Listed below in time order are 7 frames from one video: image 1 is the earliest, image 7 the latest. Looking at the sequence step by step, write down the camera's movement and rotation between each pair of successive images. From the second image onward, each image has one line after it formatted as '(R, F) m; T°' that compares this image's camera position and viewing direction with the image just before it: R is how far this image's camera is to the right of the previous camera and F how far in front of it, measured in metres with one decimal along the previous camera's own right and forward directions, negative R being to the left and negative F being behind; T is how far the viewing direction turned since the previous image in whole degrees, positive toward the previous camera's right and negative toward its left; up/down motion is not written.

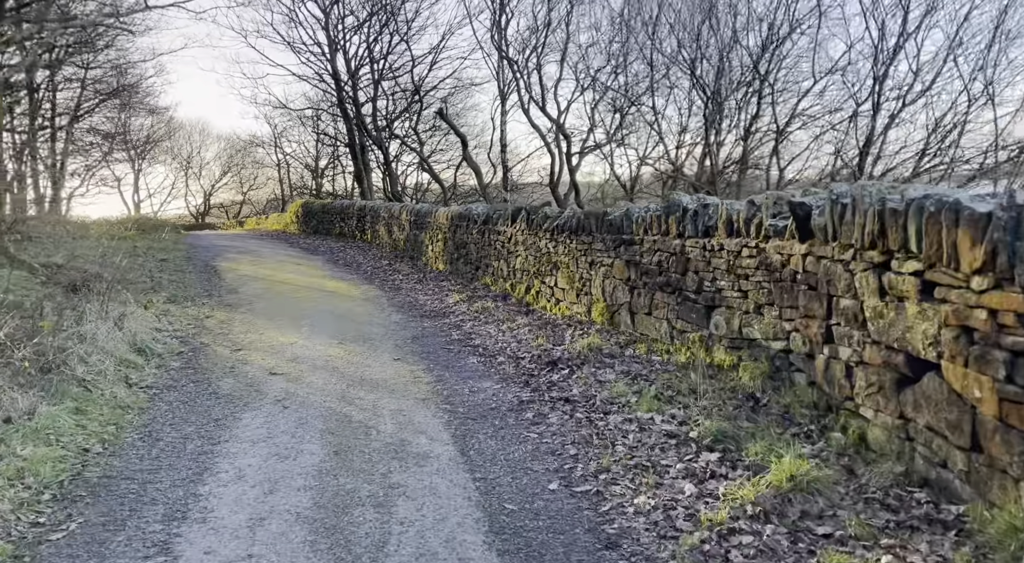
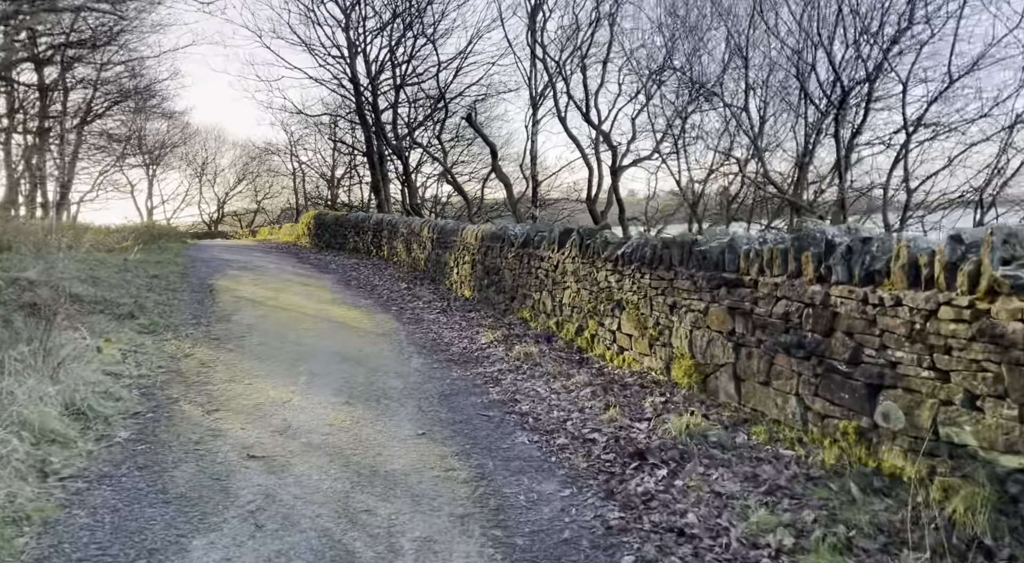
(-0.4, +1.8) m; -1°
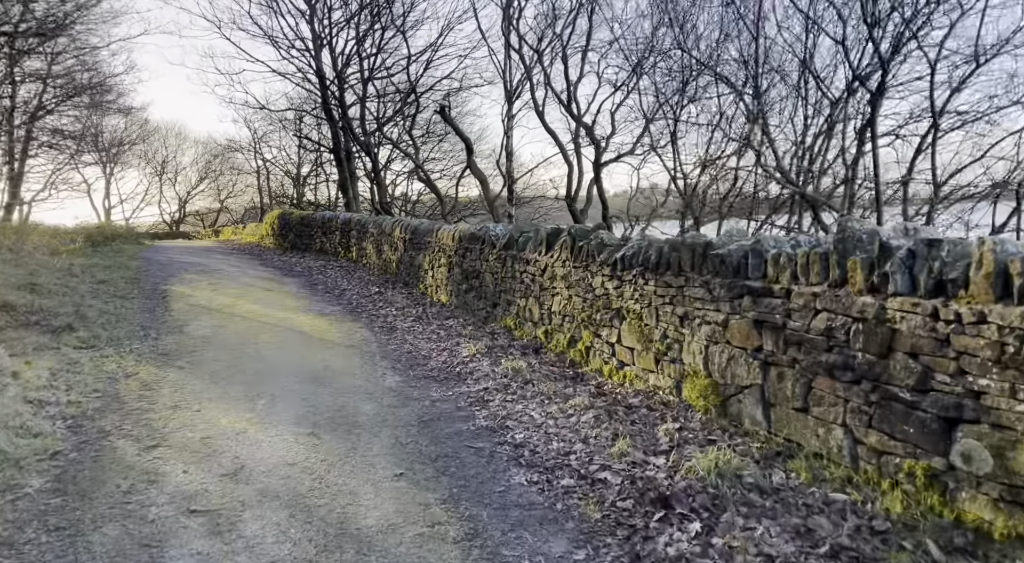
(-0.1, +0.8) m; +2°
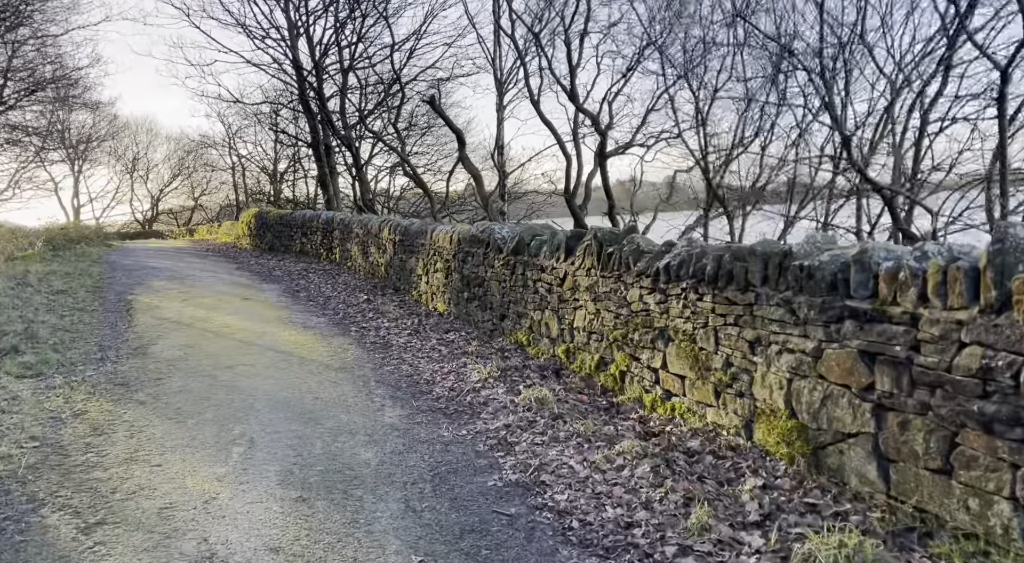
(-0.3, +1.1) m; +2°
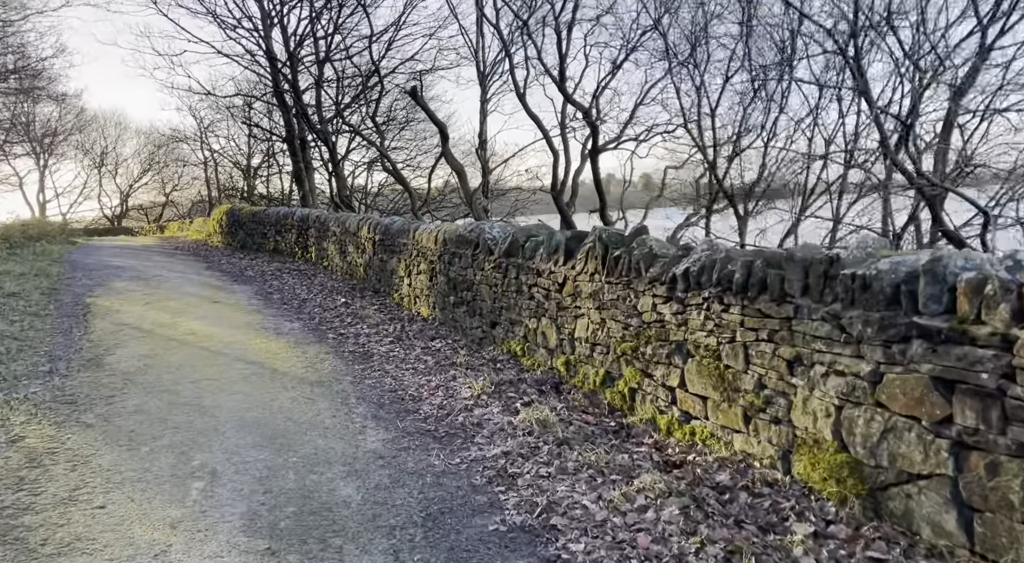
(-0.2, +0.6) m; +2°
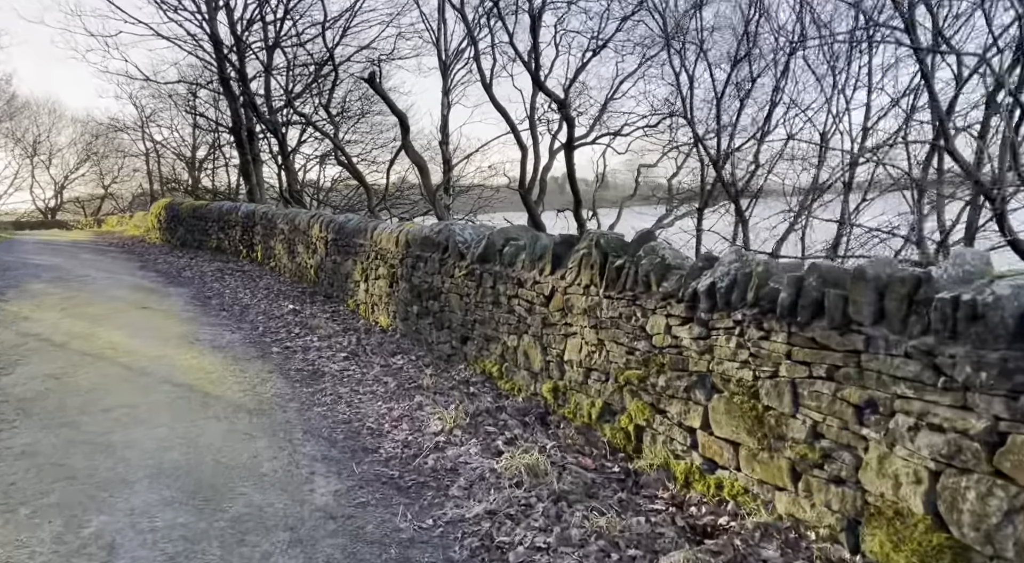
(-0.2, +1.0) m; +4°
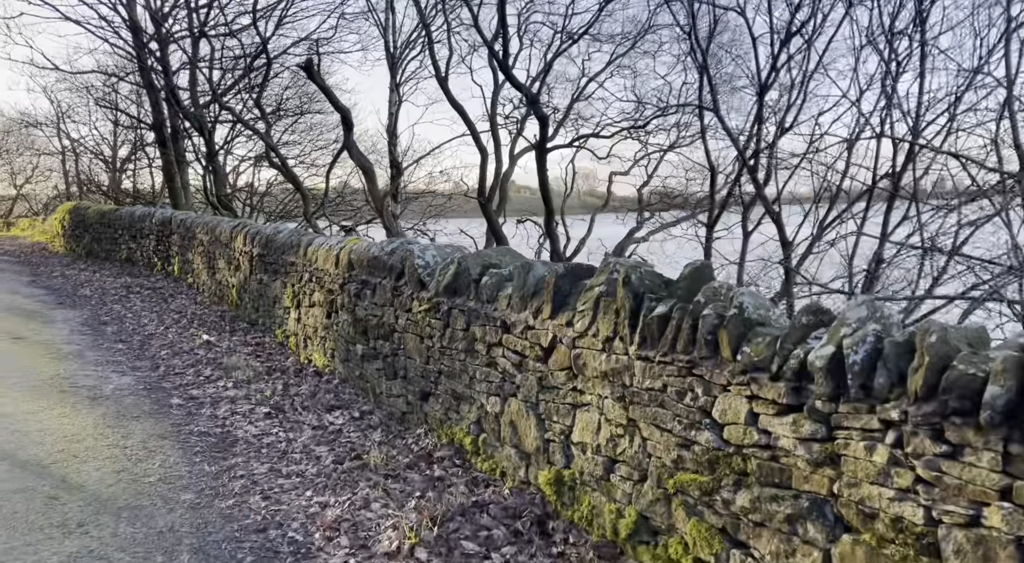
(-0.2, +1.6) m; +5°
